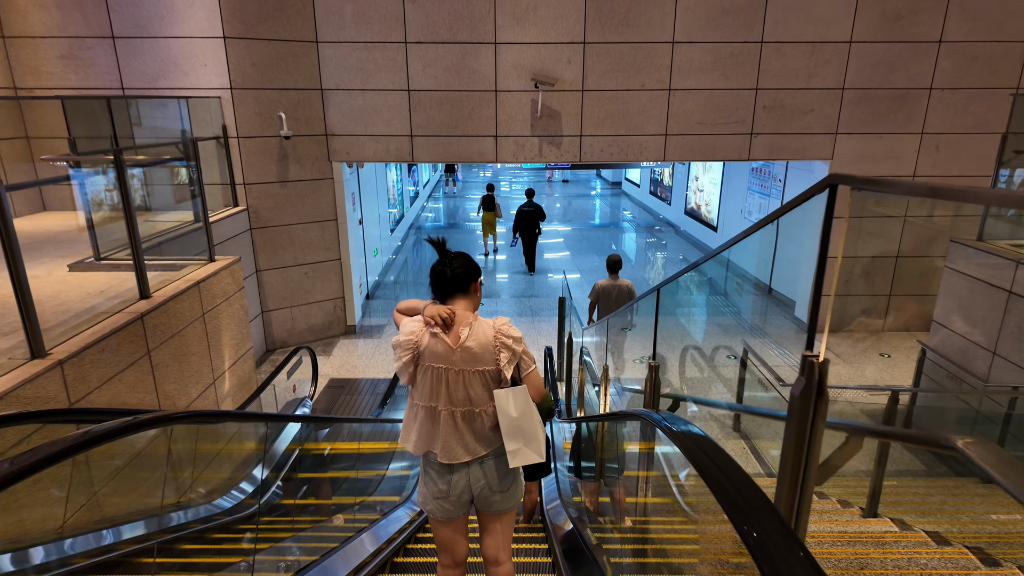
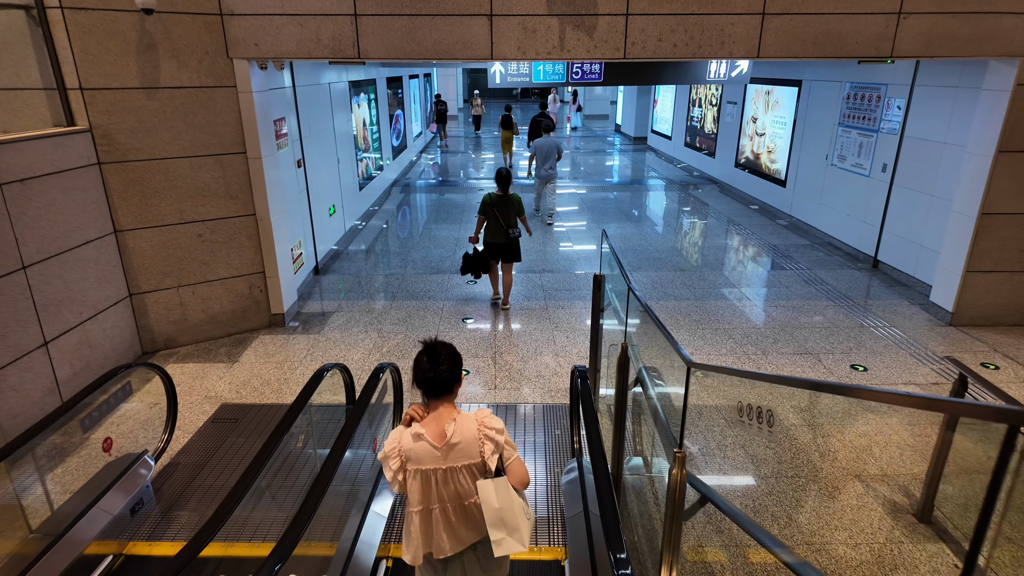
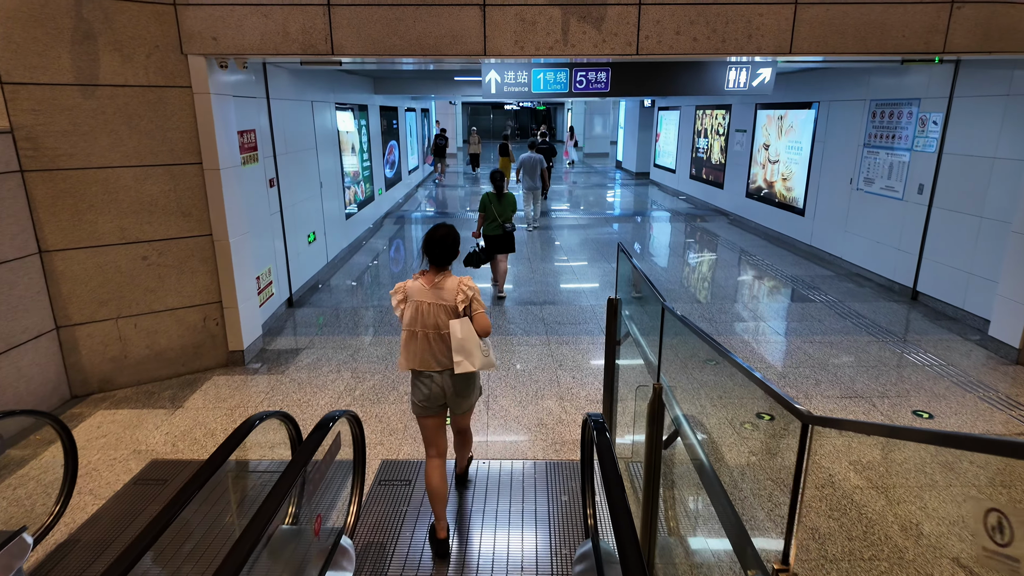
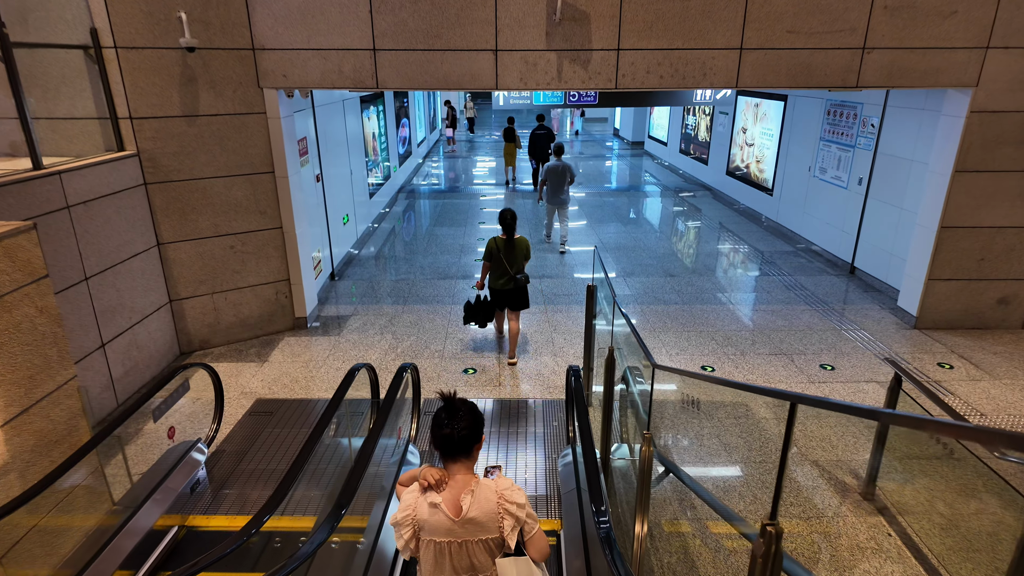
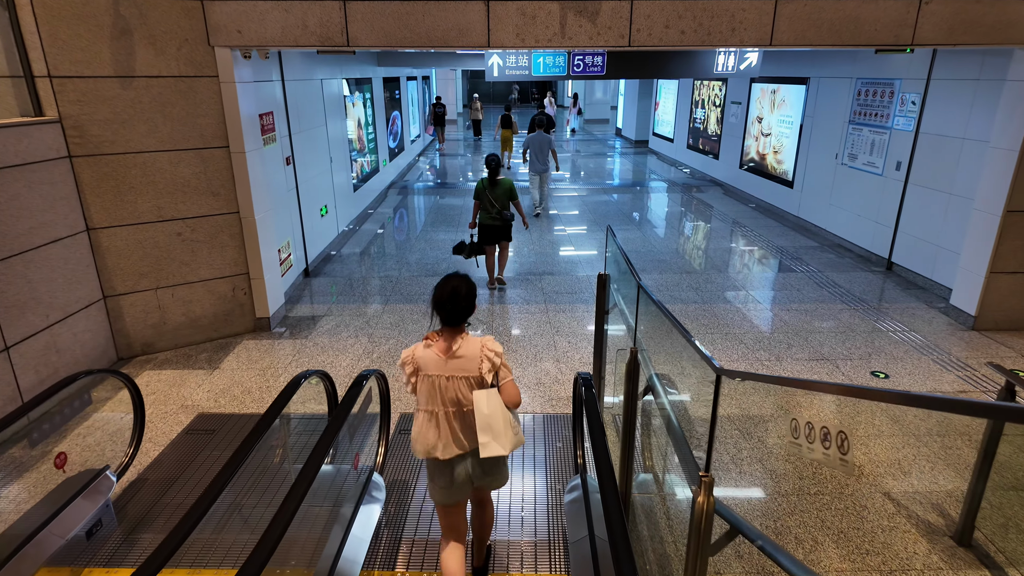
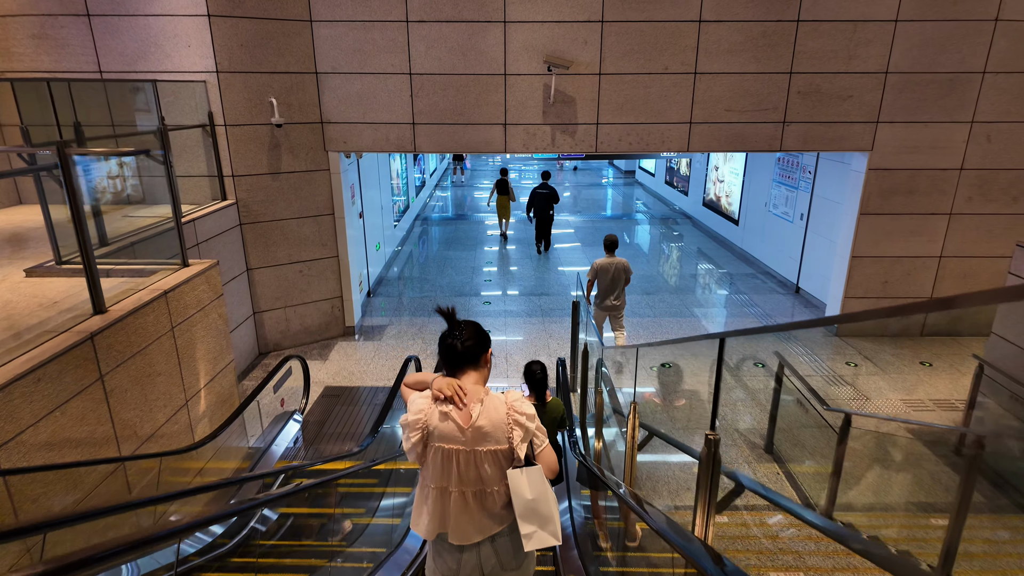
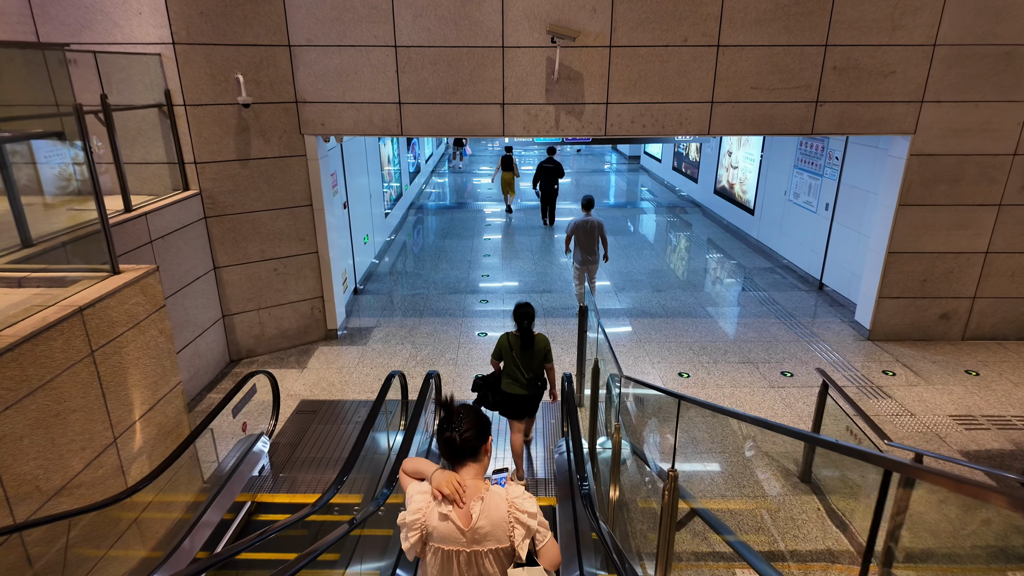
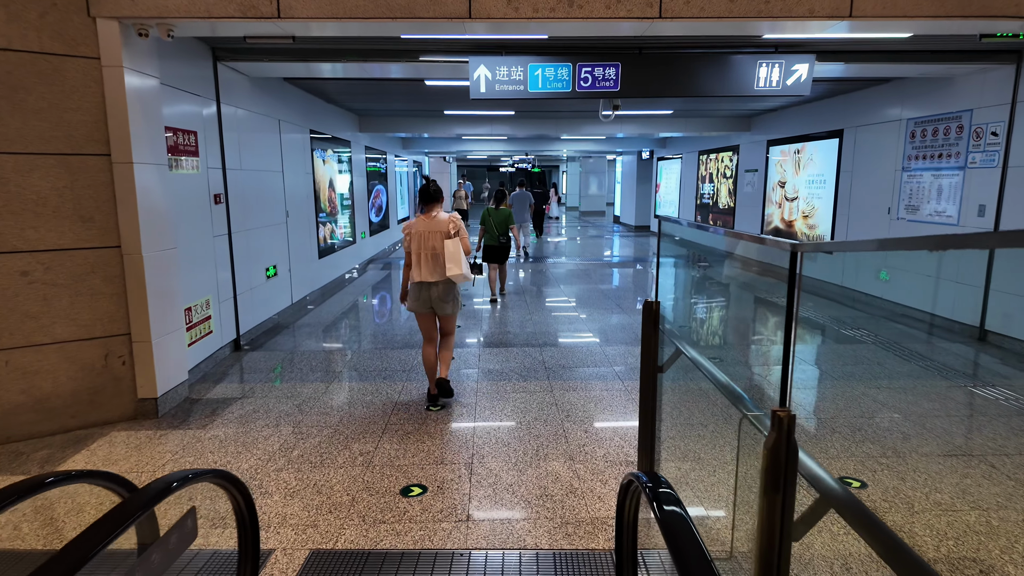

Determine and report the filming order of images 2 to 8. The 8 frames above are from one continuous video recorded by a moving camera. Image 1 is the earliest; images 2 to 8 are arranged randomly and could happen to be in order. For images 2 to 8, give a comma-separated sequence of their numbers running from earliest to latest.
6, 7, 4, 2, 5, 3, 8
